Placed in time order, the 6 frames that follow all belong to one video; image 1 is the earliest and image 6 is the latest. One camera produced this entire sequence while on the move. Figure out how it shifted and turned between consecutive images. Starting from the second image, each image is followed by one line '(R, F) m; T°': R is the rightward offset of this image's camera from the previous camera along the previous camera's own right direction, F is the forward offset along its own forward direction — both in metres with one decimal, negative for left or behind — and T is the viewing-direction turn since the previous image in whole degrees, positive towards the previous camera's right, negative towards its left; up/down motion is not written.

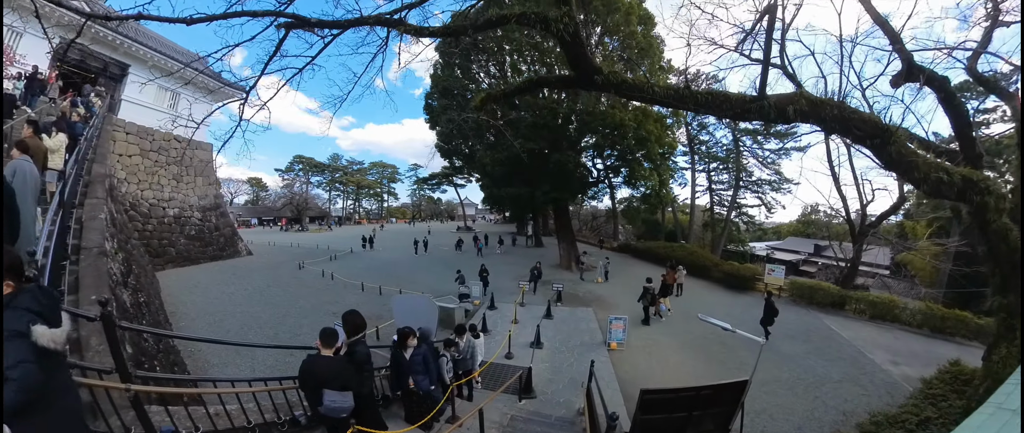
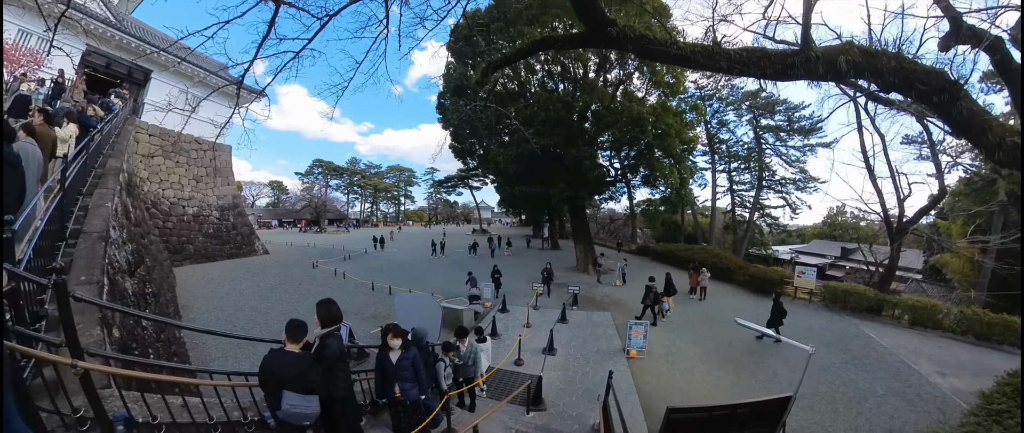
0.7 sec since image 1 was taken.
(+0.1, +0.5) m; -2°
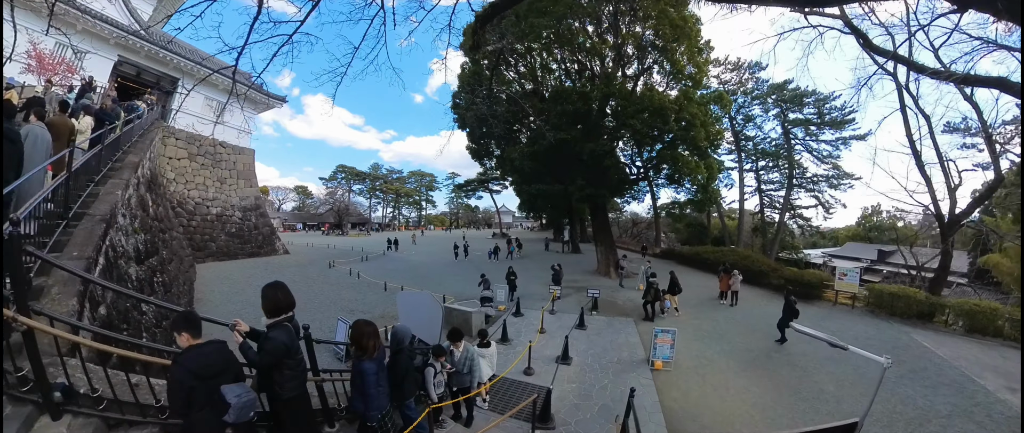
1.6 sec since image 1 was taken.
(+0.2, +0.5) m; -3°
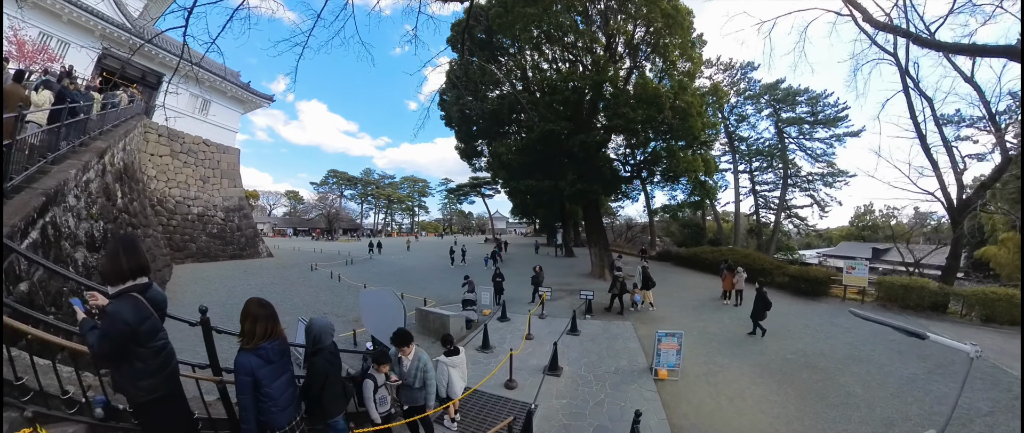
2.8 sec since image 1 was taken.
(+0.2, +0.8) m; +1°
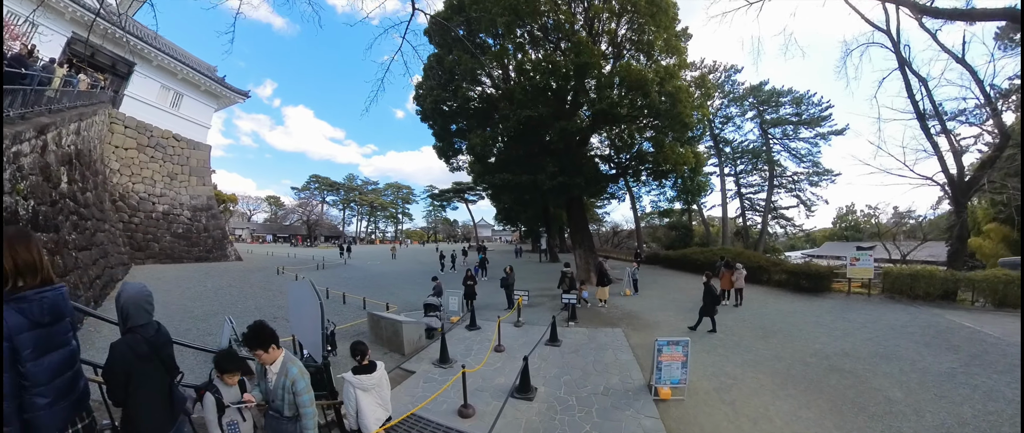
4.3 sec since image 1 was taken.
(+0.3, +1.1) m; +2°
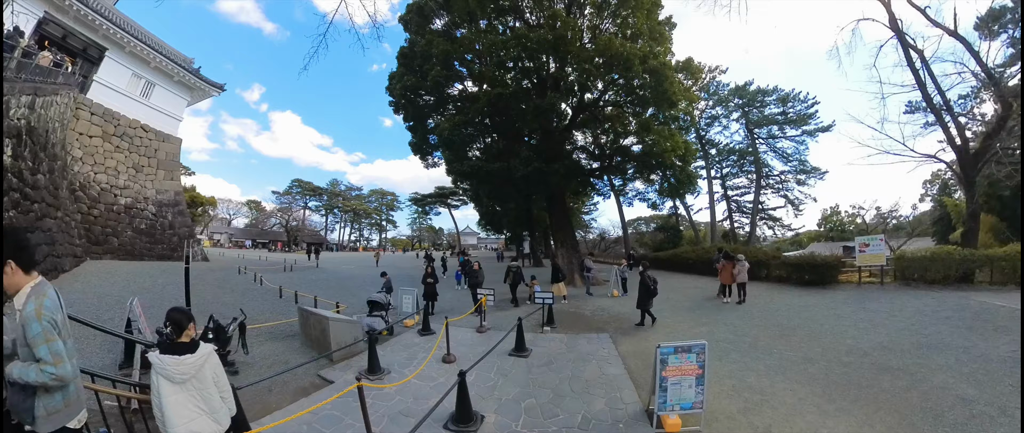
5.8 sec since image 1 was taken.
(+0.3, +1.2) m; +2°
